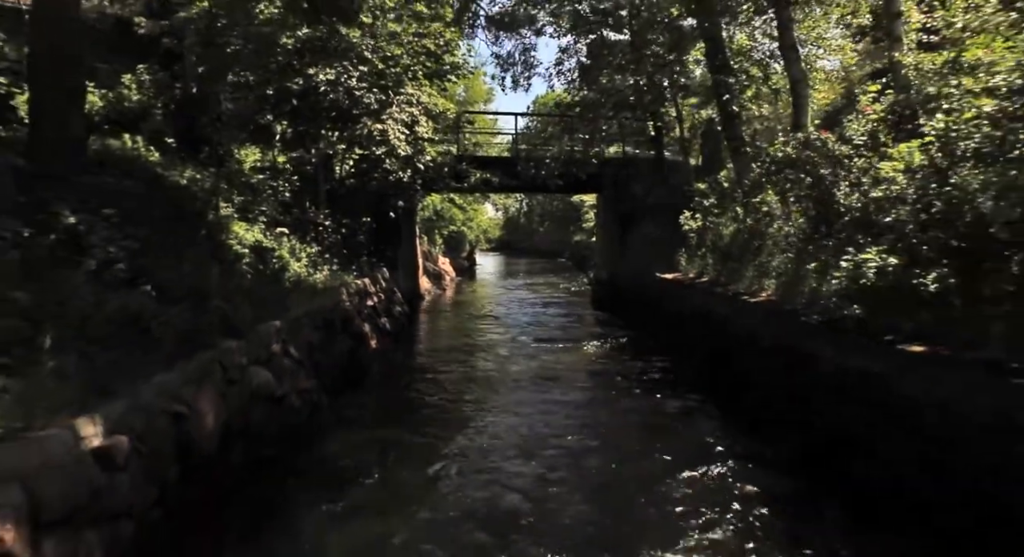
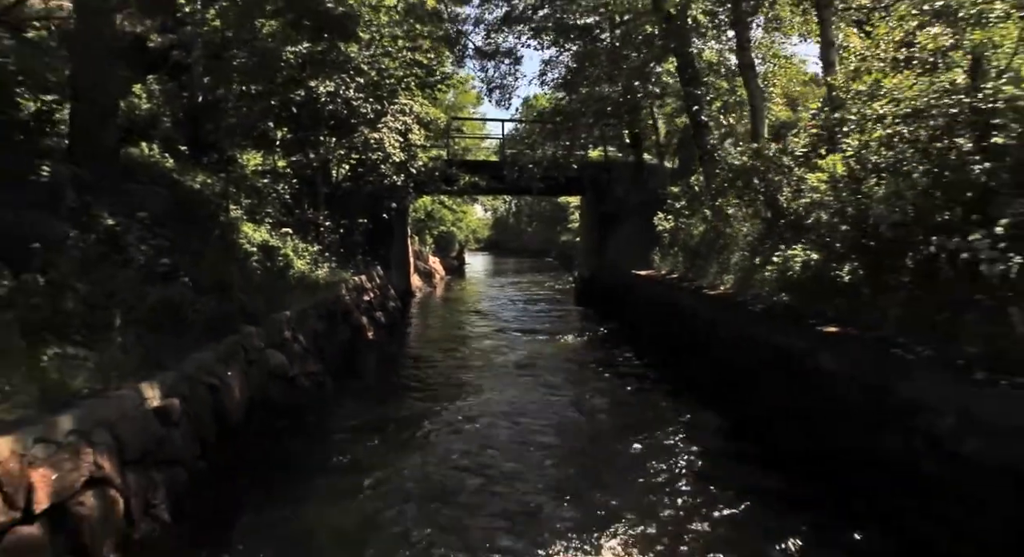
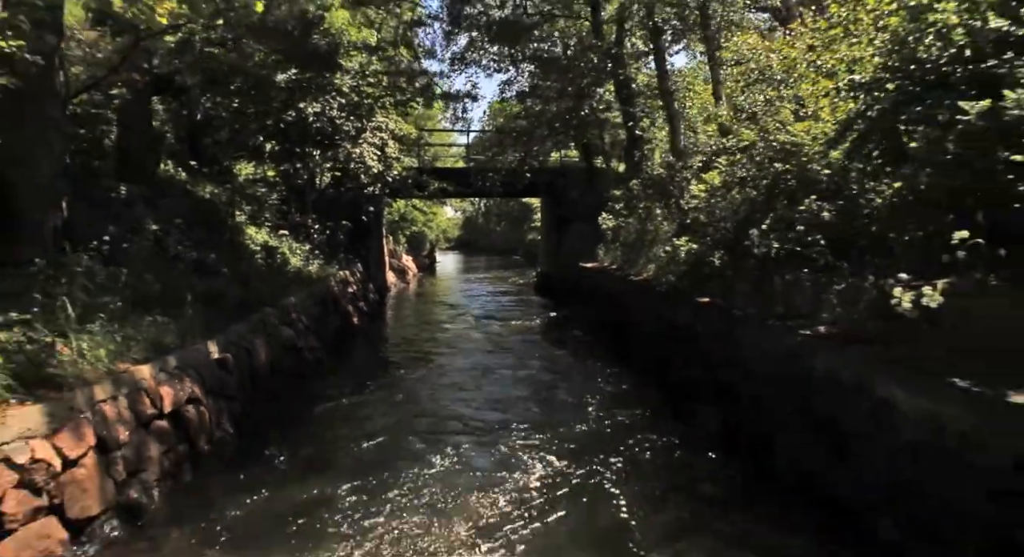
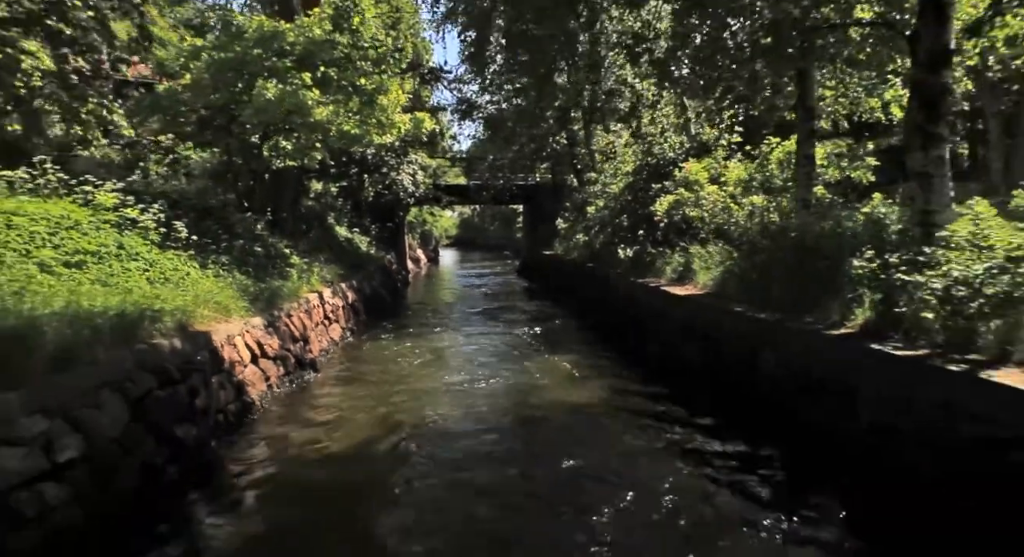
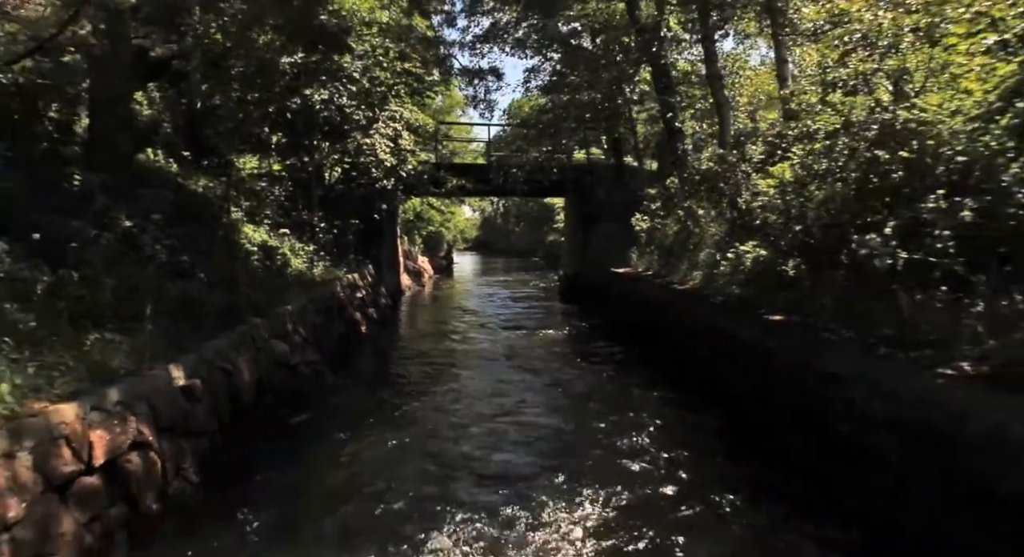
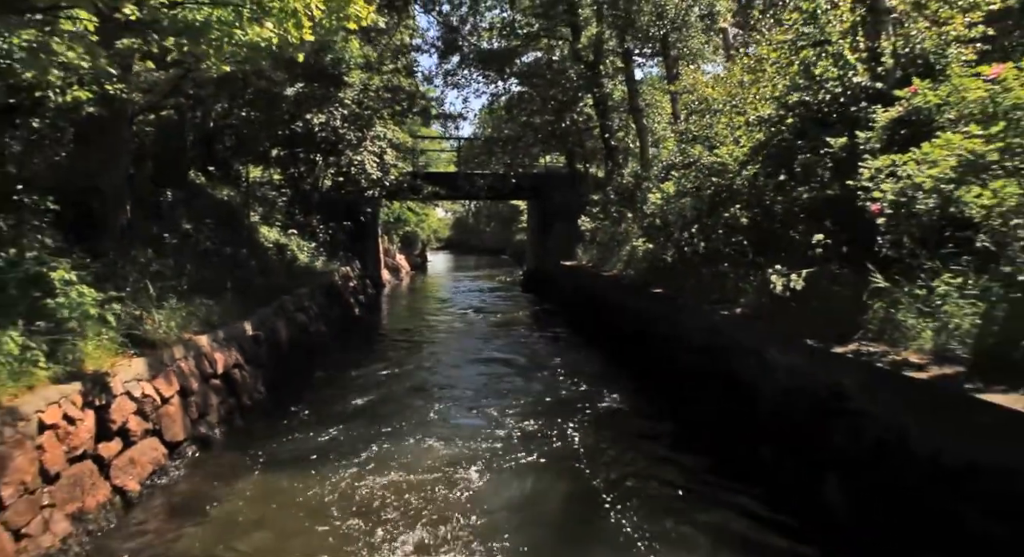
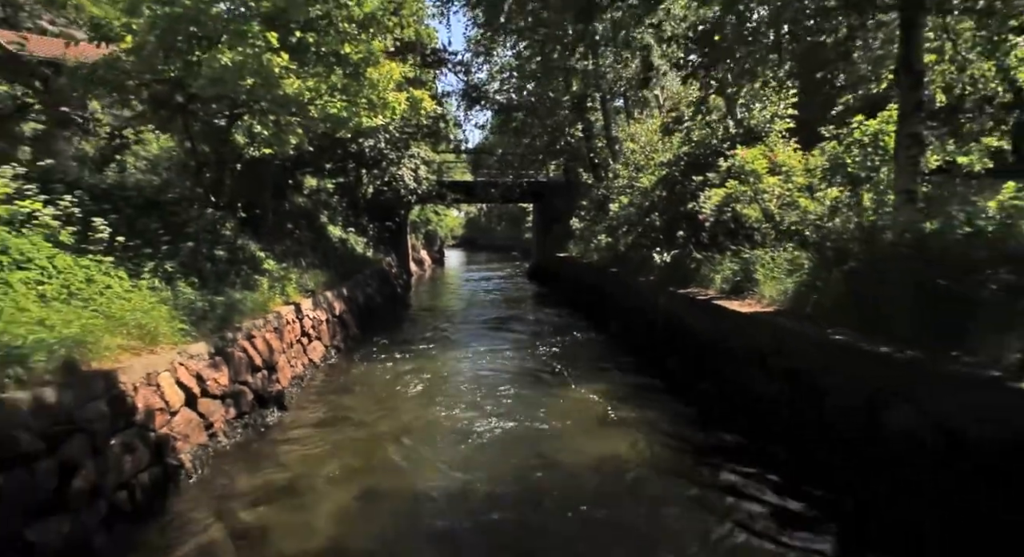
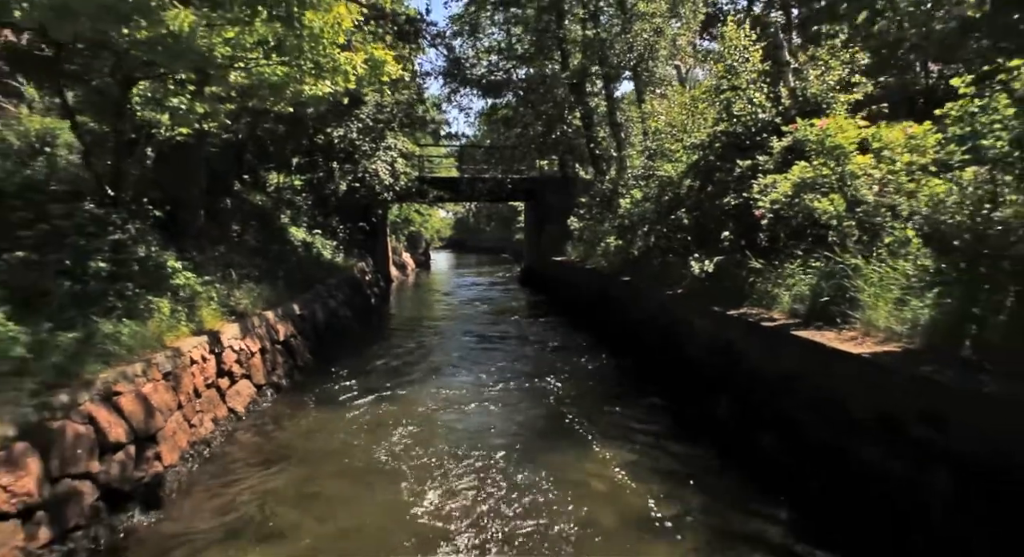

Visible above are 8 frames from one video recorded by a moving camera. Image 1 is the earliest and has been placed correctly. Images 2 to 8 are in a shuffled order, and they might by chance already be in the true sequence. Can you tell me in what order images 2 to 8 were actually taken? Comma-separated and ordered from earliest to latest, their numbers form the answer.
2, 5, 3, 6, 8, 7, 4
